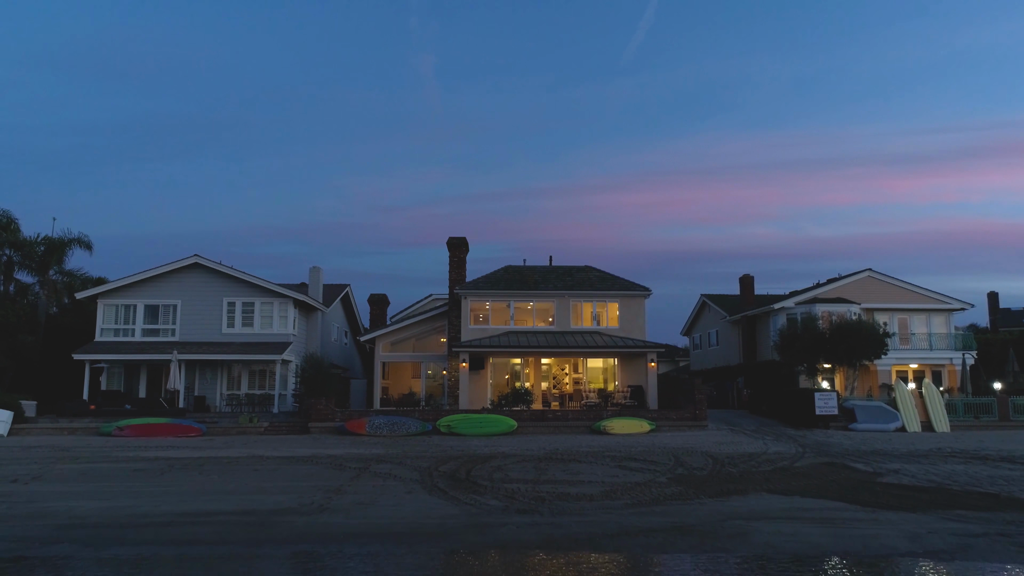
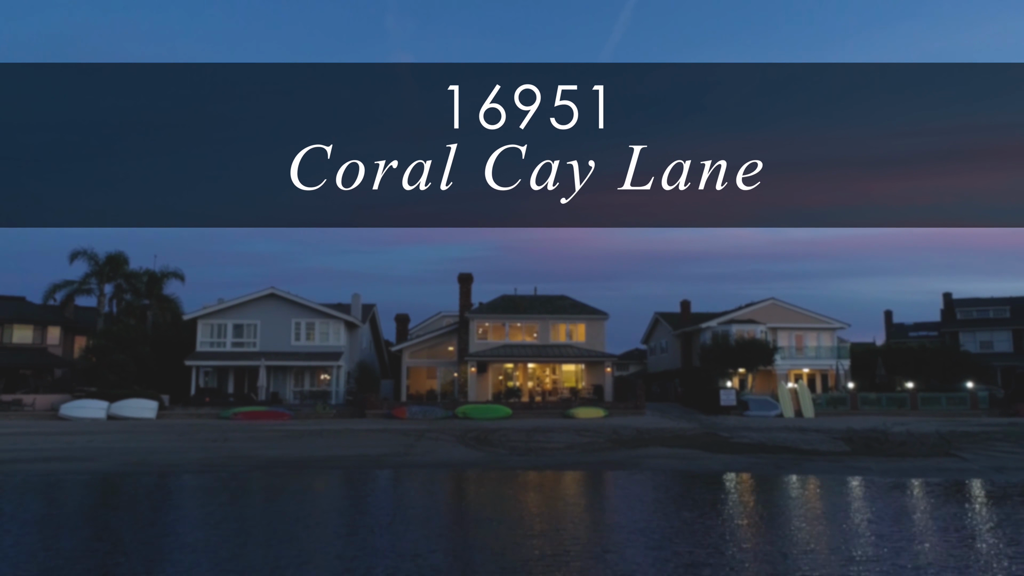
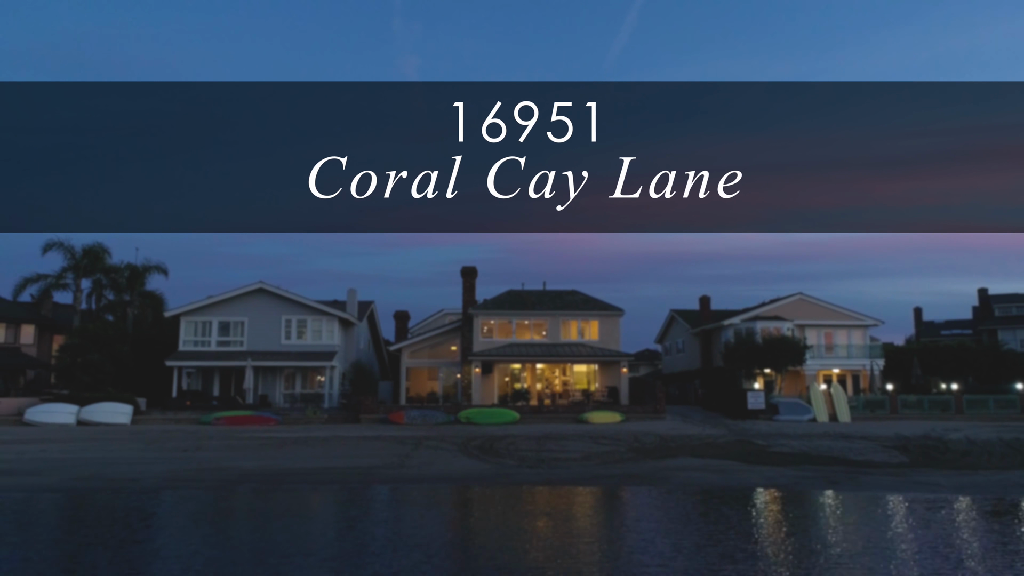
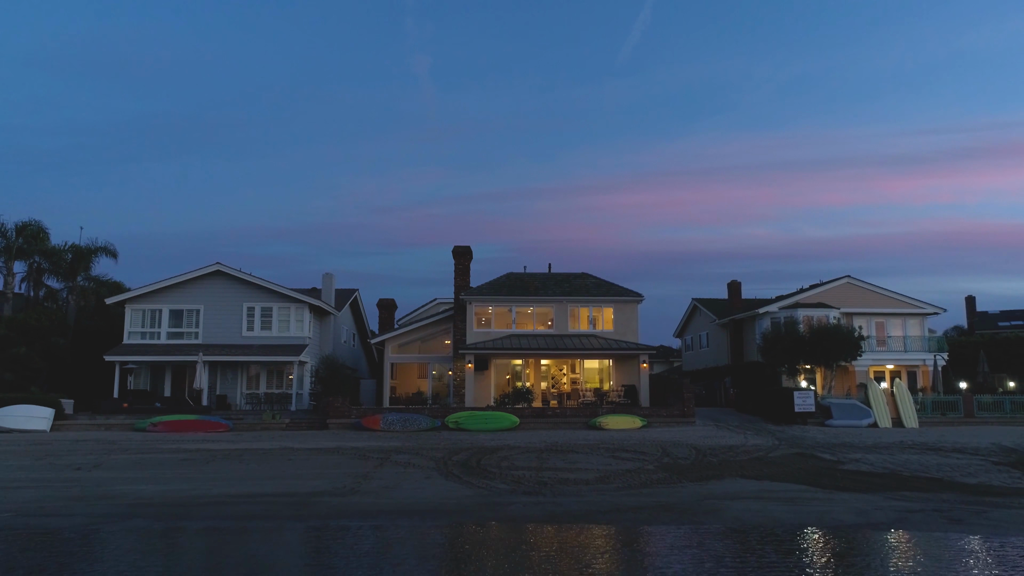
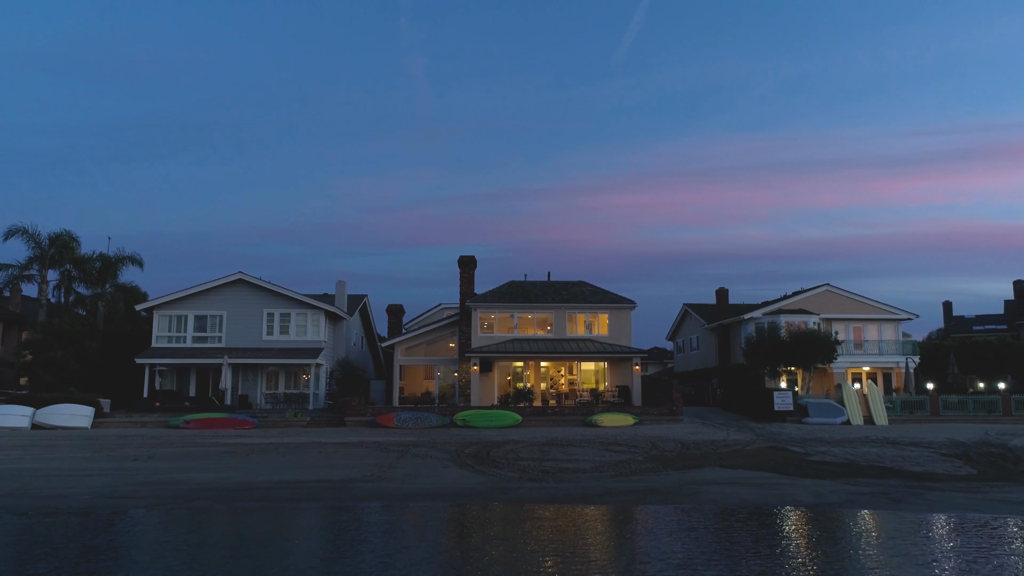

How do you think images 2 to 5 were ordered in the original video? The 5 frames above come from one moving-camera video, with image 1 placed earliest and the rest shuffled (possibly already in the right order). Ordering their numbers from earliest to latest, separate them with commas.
4, 5, 3, 2
